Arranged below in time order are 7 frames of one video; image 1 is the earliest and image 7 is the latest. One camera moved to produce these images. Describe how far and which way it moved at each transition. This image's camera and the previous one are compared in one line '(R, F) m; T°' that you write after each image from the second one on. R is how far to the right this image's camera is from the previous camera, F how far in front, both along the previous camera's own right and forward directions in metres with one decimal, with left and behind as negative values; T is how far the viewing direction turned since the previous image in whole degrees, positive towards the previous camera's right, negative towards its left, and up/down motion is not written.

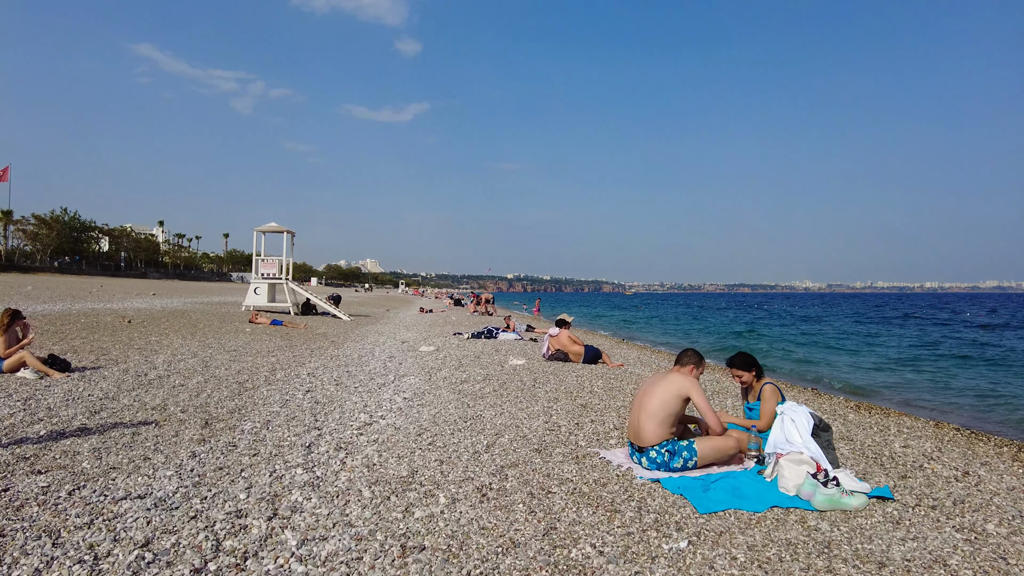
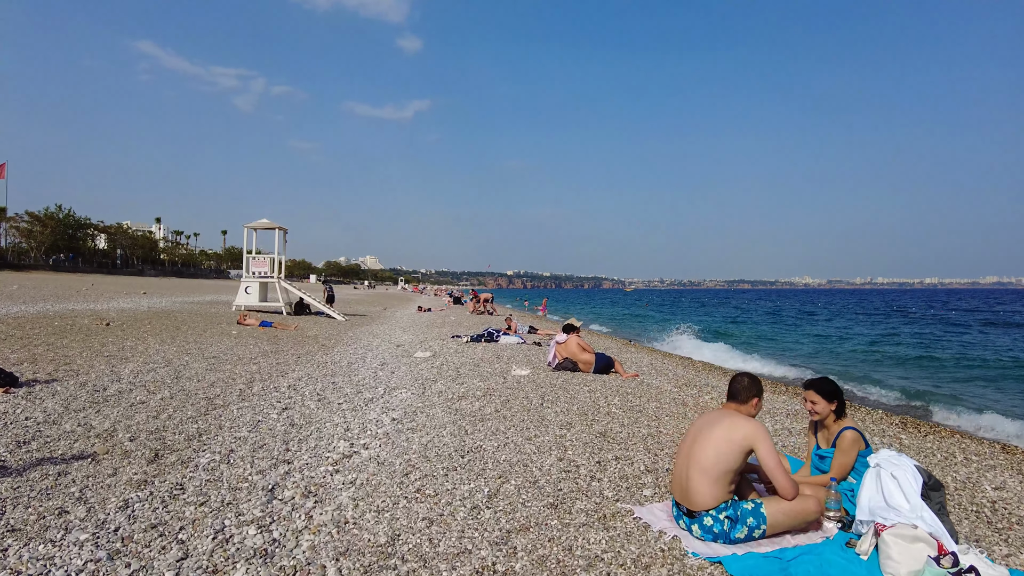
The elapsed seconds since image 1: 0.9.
(-0.1, +1.3) m; 0°
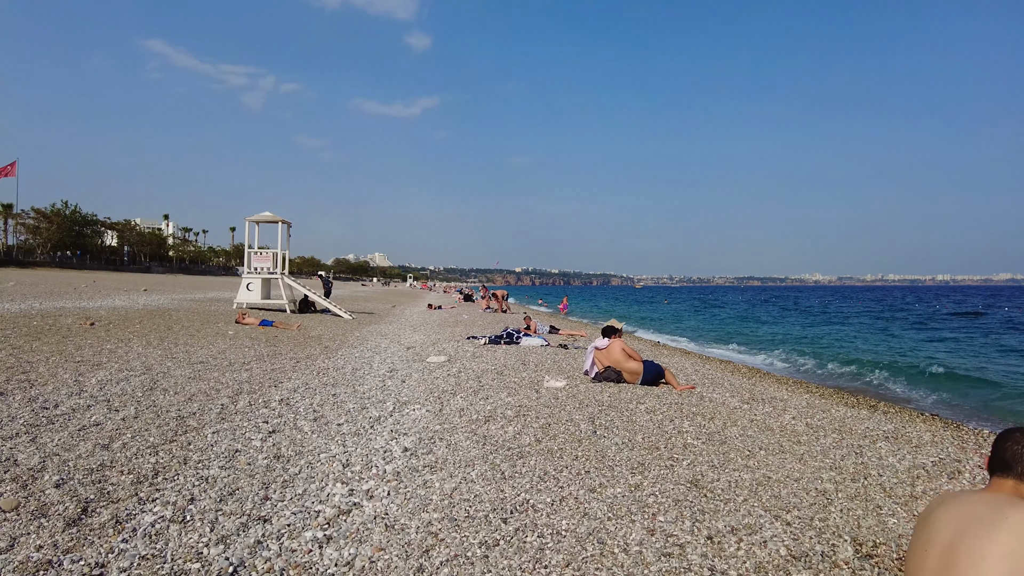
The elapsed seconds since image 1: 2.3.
(-0.4, +1.9) m; -1°
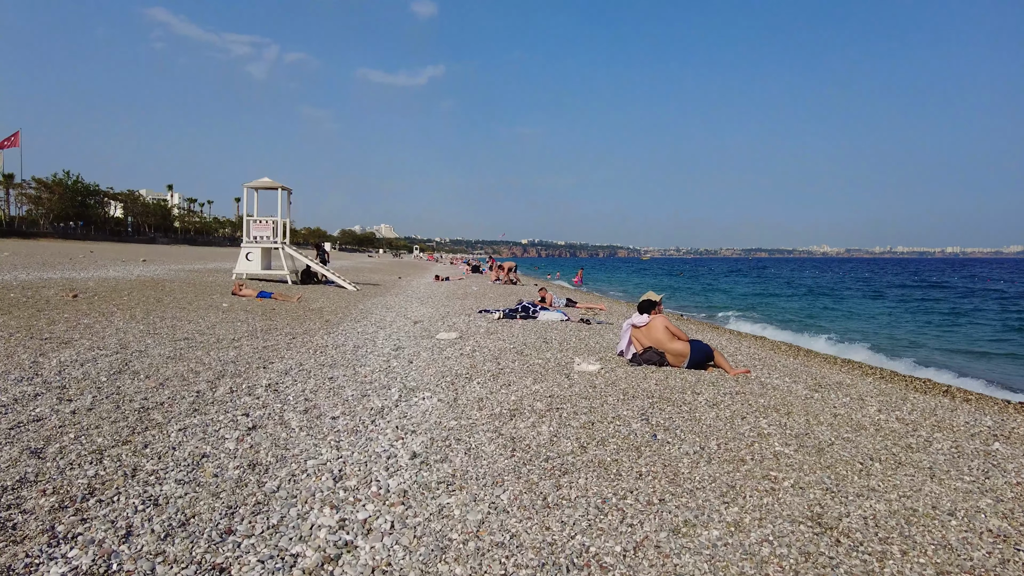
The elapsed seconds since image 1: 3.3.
(-0.3, +1.5) m; -1°
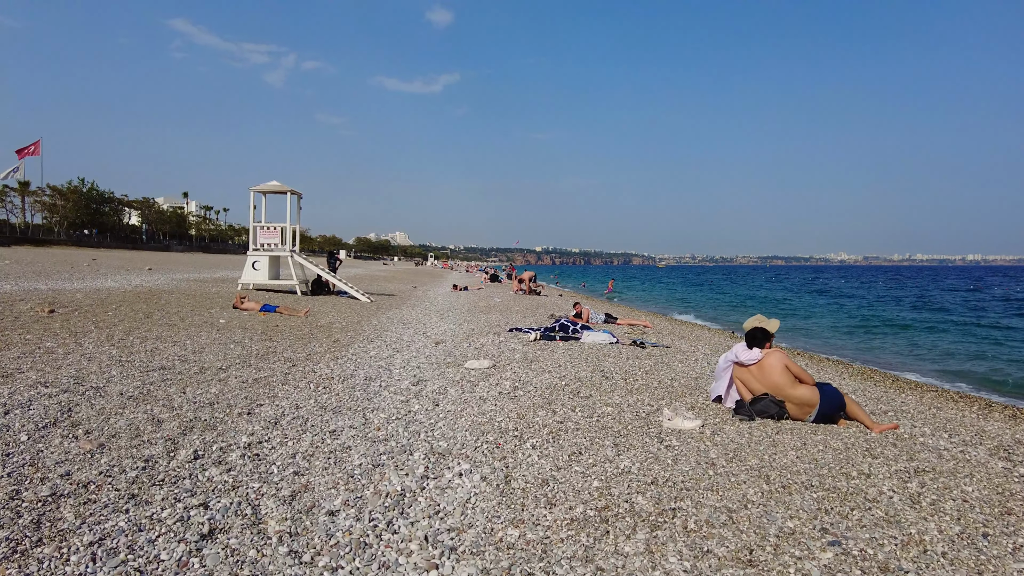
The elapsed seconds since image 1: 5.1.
(-0.5, +2.3) m; -1°
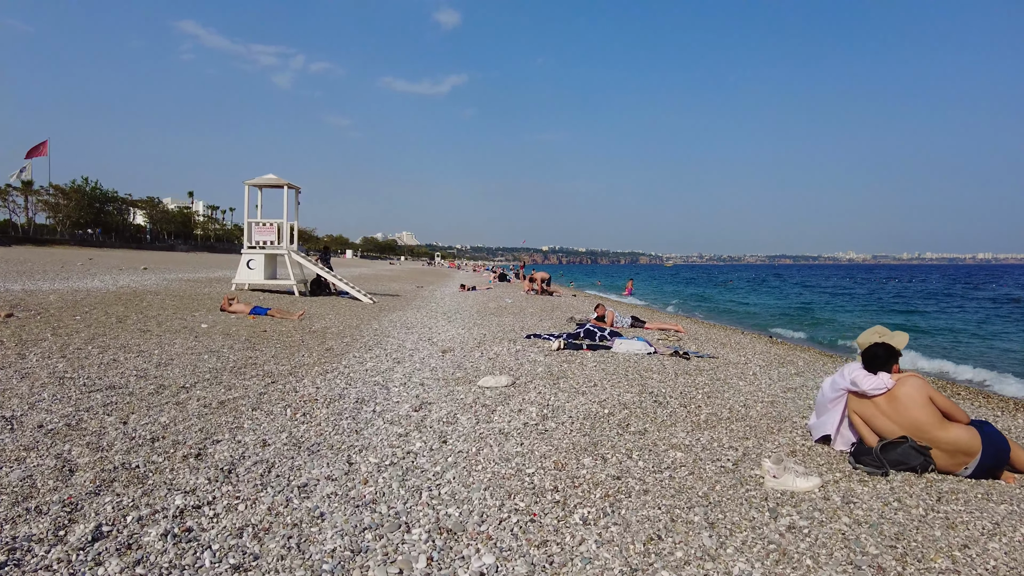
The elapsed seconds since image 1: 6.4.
(-0.2, +1.9) m; -1°
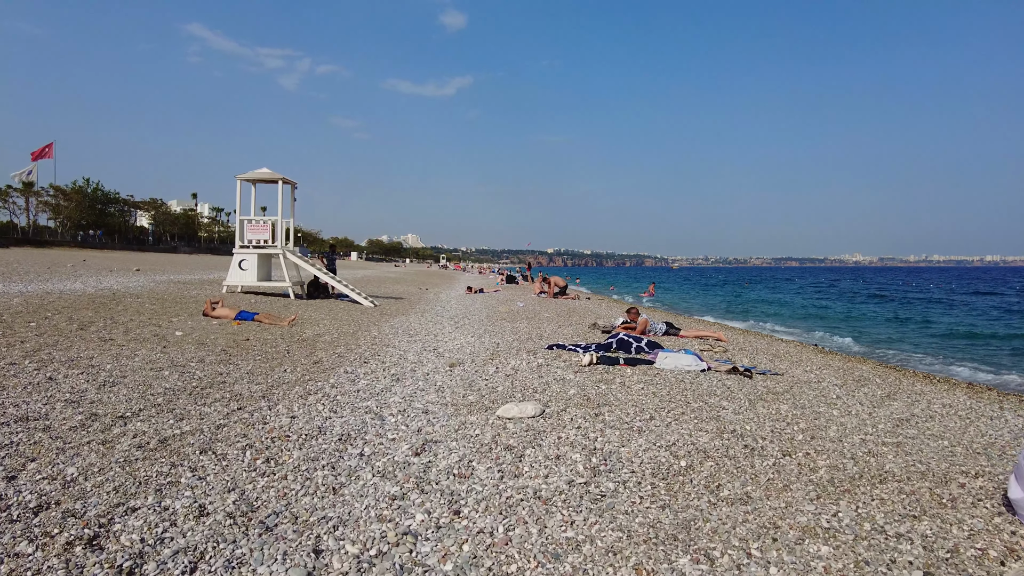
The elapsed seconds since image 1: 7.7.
(-0.3, +1.9) m; 0°
